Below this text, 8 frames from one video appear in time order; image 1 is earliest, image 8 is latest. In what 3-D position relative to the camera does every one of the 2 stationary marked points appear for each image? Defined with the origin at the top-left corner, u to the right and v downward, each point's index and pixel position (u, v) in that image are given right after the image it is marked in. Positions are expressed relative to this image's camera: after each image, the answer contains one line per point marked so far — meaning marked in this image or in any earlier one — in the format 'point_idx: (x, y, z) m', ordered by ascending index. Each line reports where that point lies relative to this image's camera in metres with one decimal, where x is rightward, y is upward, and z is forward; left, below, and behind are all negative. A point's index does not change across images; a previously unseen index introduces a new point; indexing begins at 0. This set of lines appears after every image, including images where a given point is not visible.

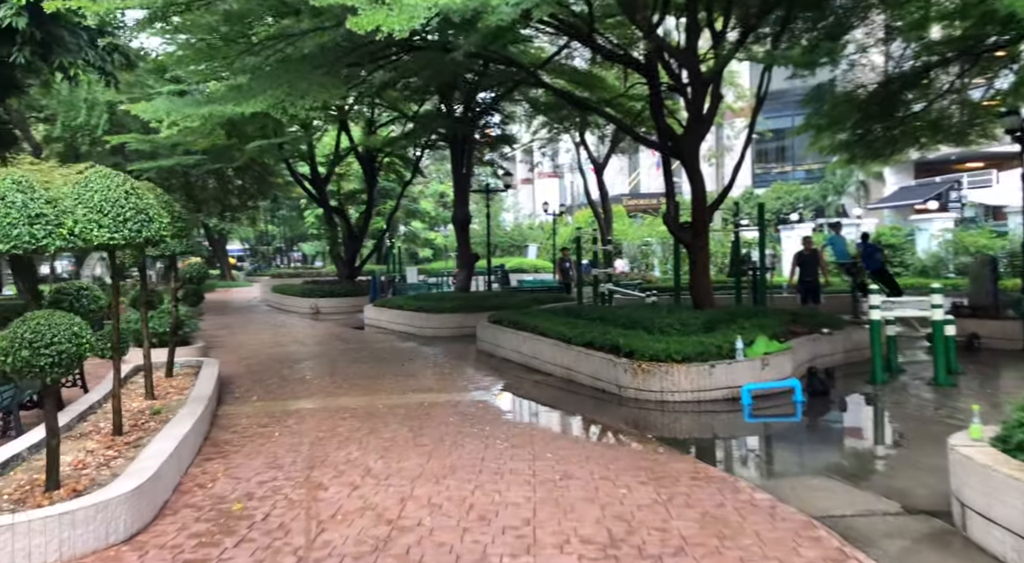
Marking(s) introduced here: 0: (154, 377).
0: (-4.2, -1.2, +8.3) m
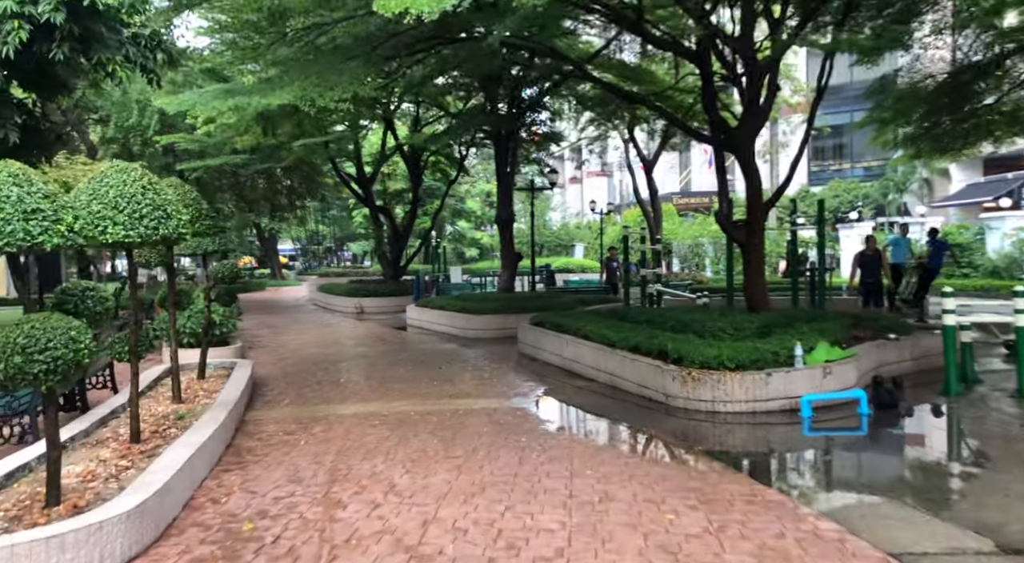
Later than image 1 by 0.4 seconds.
0: (-3.7, -1.2, +8.2) m
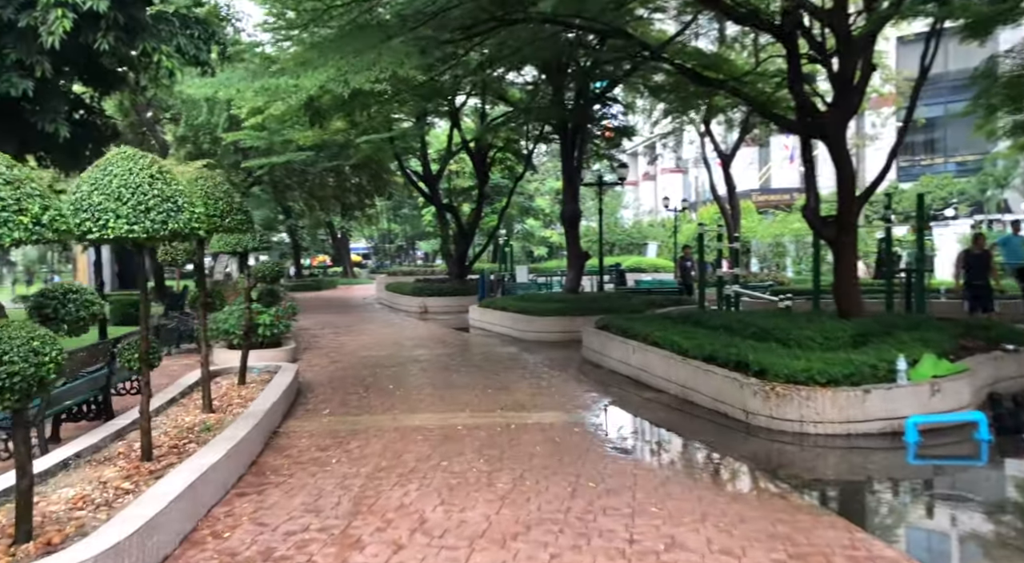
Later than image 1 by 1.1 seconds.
0: (-3.1, -1.2, +7.8) m
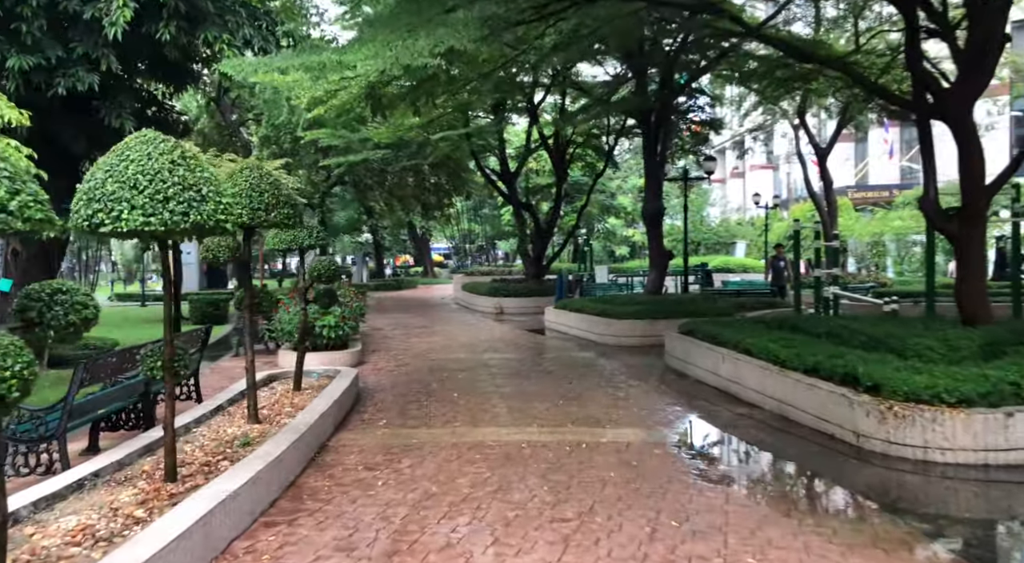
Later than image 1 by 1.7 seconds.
0: (-2.4, -1.1, +7.3) m
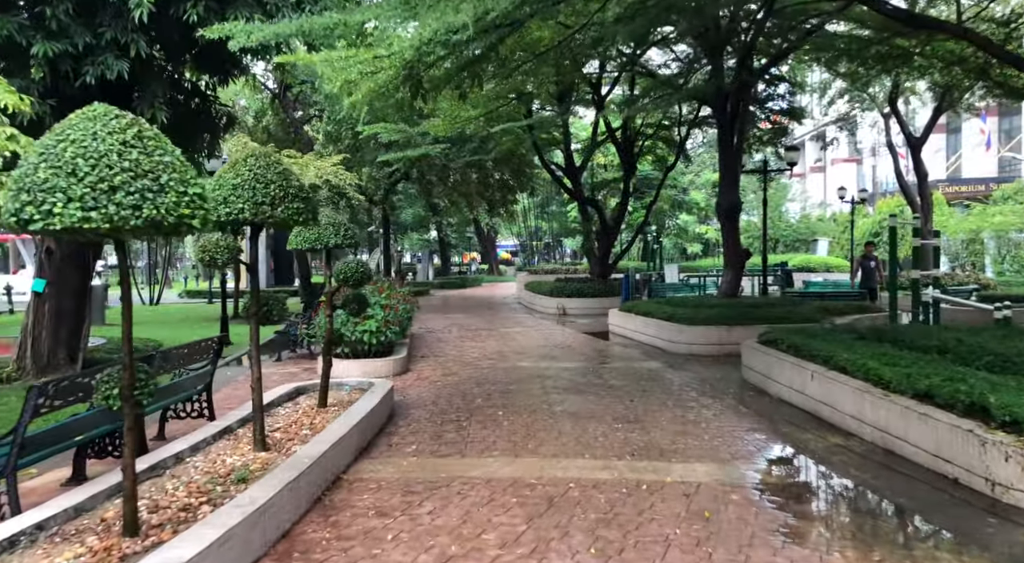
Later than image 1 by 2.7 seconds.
0: (-1.9, -1.2, +6.6) m
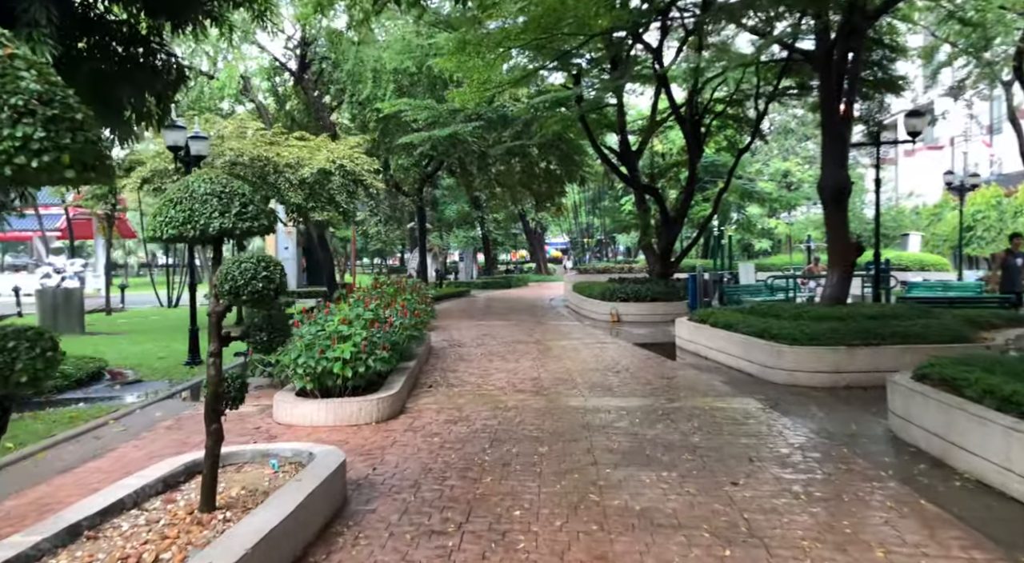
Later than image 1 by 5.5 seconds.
0: (-1.8, -1.3, +3.7) m
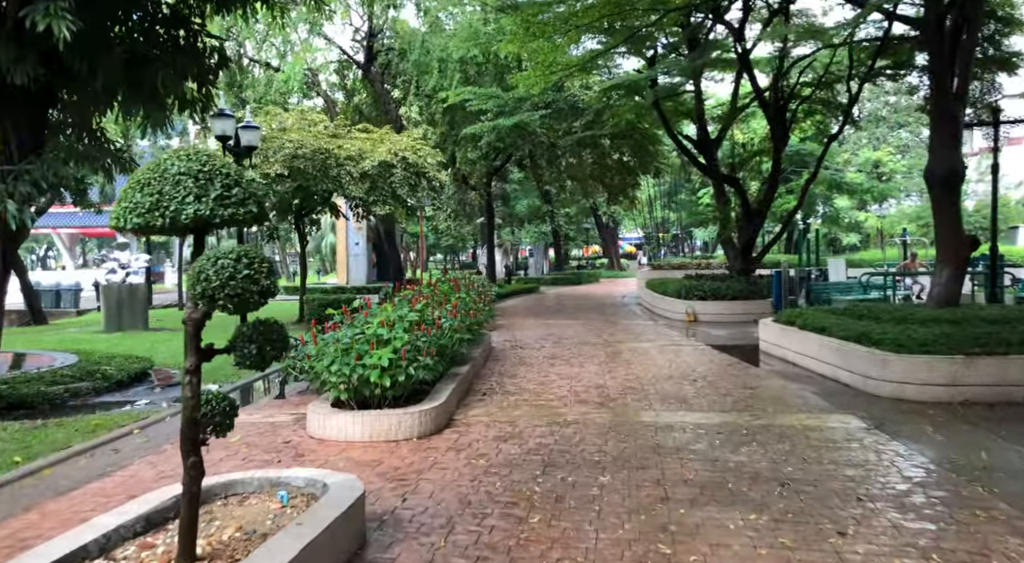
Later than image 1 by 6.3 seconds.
0: (-1.7, -1.3, +3.0) m
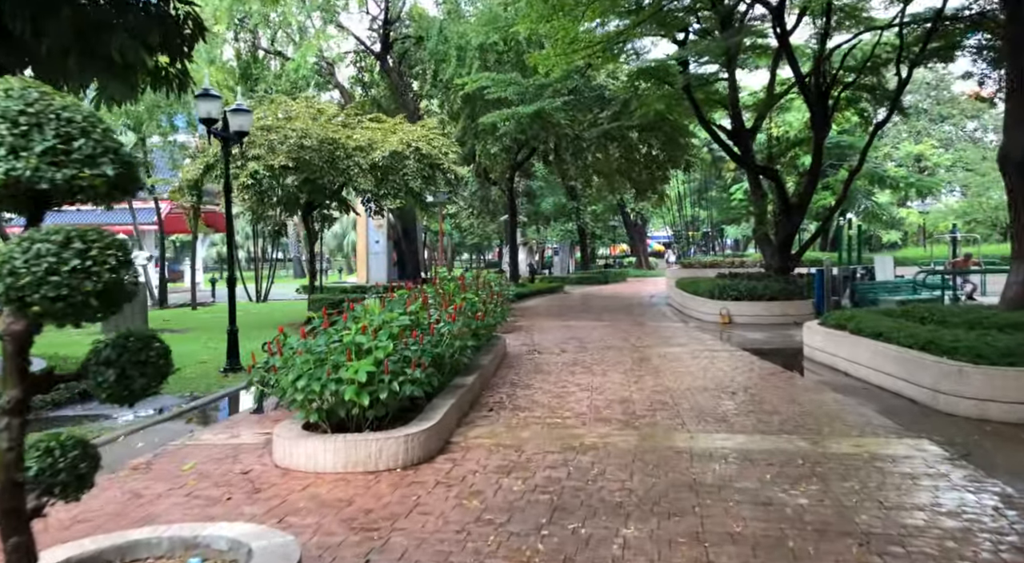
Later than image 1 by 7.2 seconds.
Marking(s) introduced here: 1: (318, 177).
0: (-1.7, -1.2, +2.0) m
1: (-3.9, +2.1, +14.5) m
